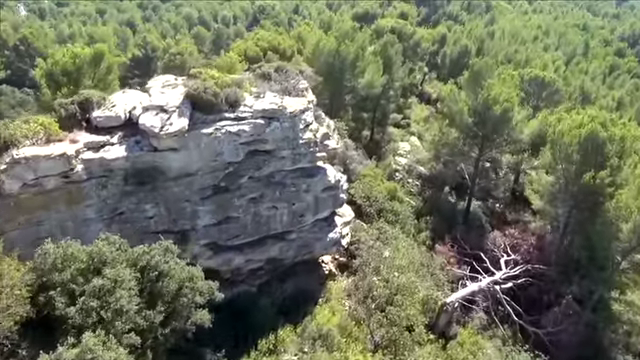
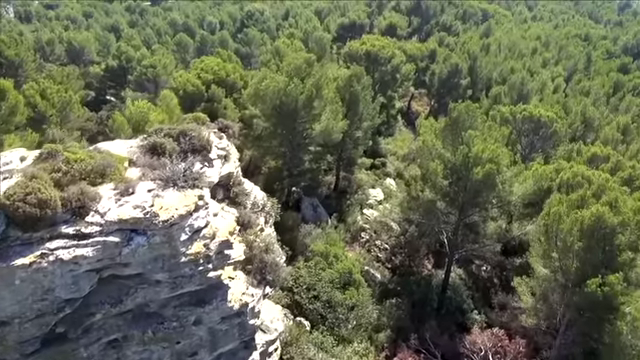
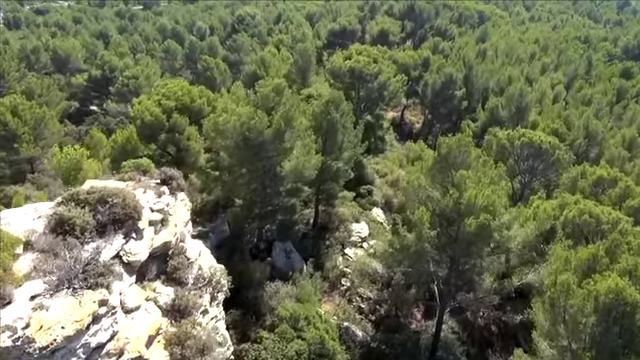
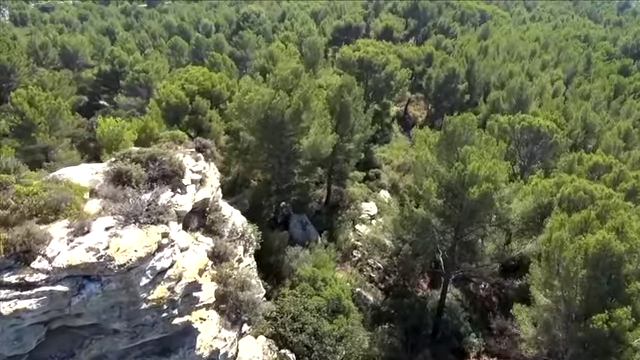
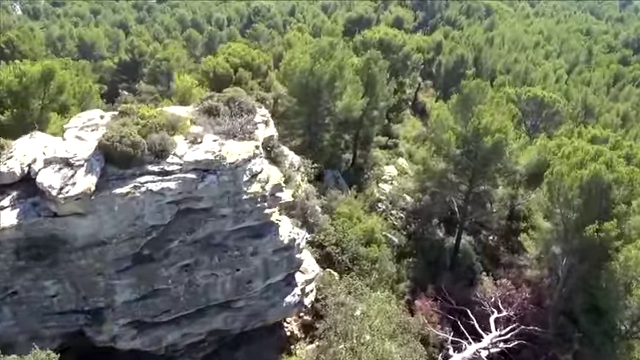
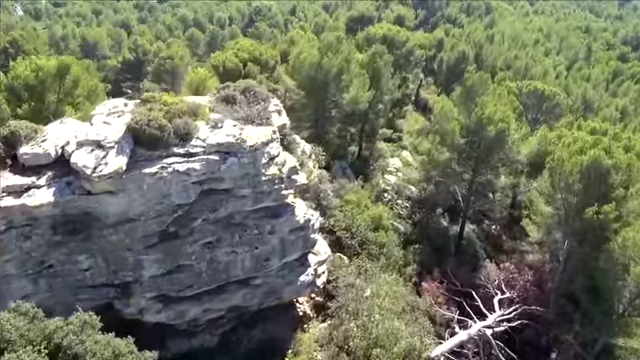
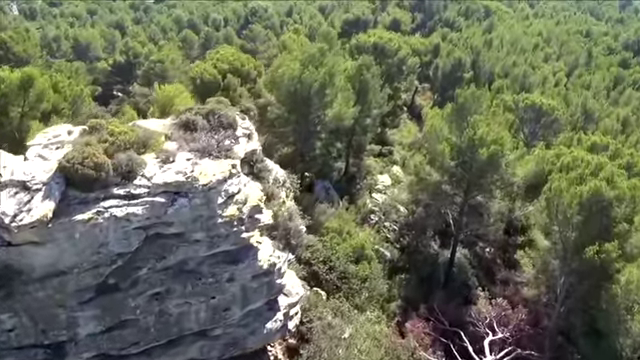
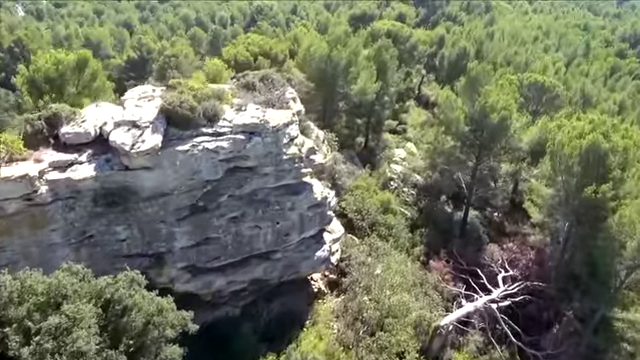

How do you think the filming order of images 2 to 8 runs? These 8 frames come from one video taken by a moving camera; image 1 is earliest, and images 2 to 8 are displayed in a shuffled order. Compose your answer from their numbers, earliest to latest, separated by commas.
8, 6, 5, 7, 2, 4, 3
